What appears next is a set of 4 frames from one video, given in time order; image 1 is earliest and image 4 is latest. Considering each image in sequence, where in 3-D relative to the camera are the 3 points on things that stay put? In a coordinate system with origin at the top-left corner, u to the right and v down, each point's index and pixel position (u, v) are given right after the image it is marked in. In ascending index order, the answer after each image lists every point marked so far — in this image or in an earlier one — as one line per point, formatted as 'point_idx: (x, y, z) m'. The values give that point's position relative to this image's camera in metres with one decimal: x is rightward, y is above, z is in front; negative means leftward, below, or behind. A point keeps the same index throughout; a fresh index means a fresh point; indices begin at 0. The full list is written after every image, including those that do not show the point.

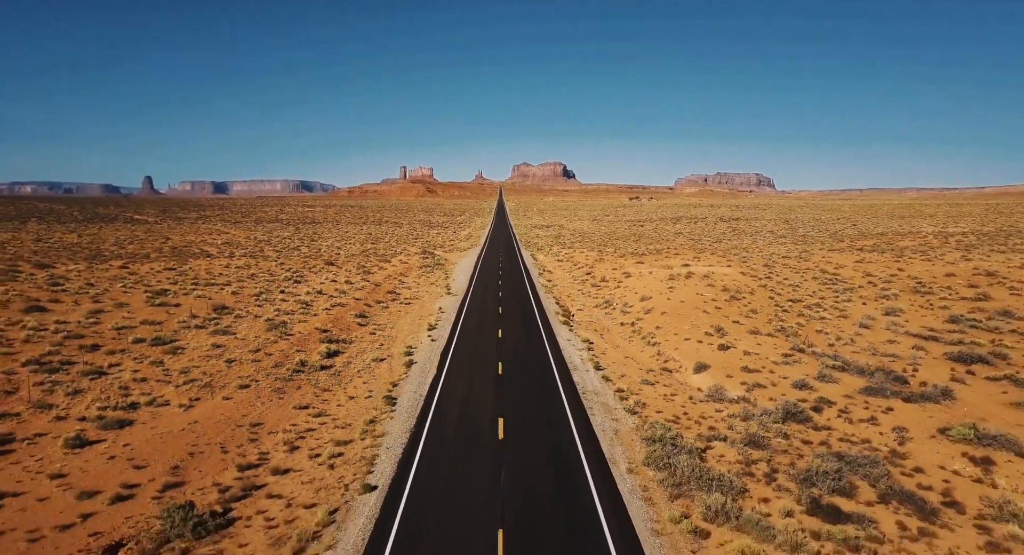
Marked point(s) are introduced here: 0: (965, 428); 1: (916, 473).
0: (+15.0, -4.6, +18.2) m
1: (+11.4, -5.2, +15.3) m
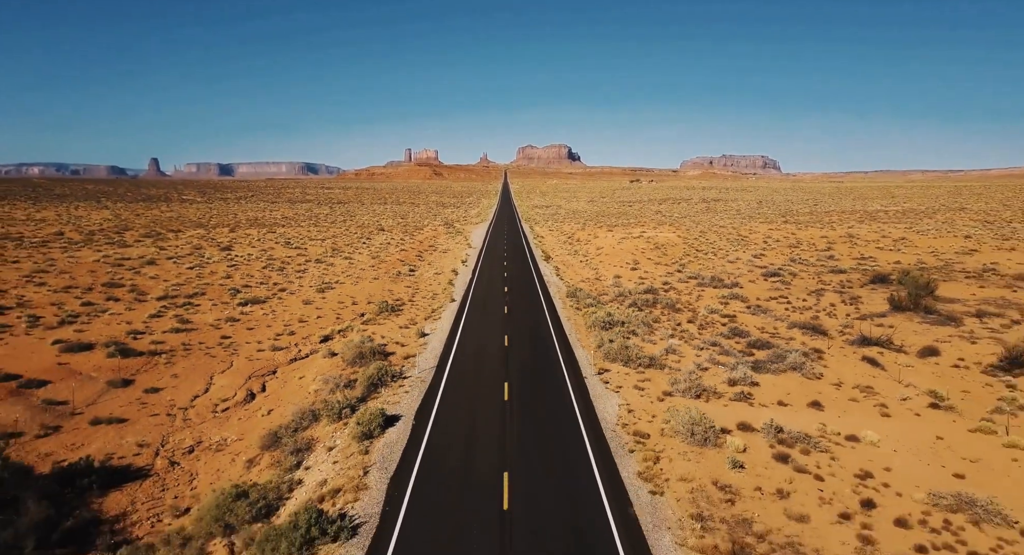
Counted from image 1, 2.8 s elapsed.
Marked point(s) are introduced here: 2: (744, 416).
0: (+14.9, -0.8, +37.8) m
1: (+11.3, -1.5, +35.0) m
2: (+7.2, -4.2, +16.9) m
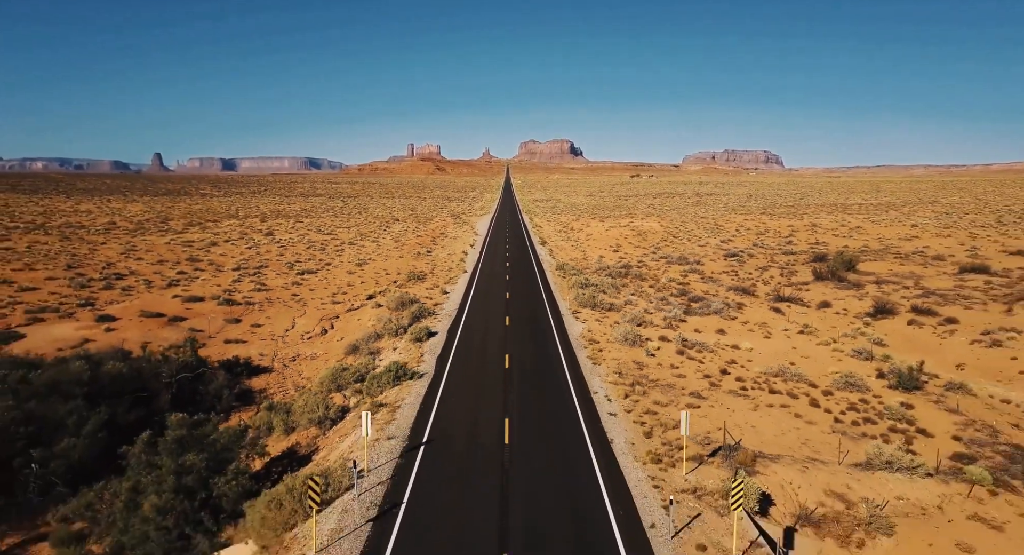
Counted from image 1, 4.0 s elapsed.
0: (+14.9, +1.0, +46.1) m
1: (+11.4, +0.3, +43.3) m
2: (+7.2, -2.6, +25.3) m
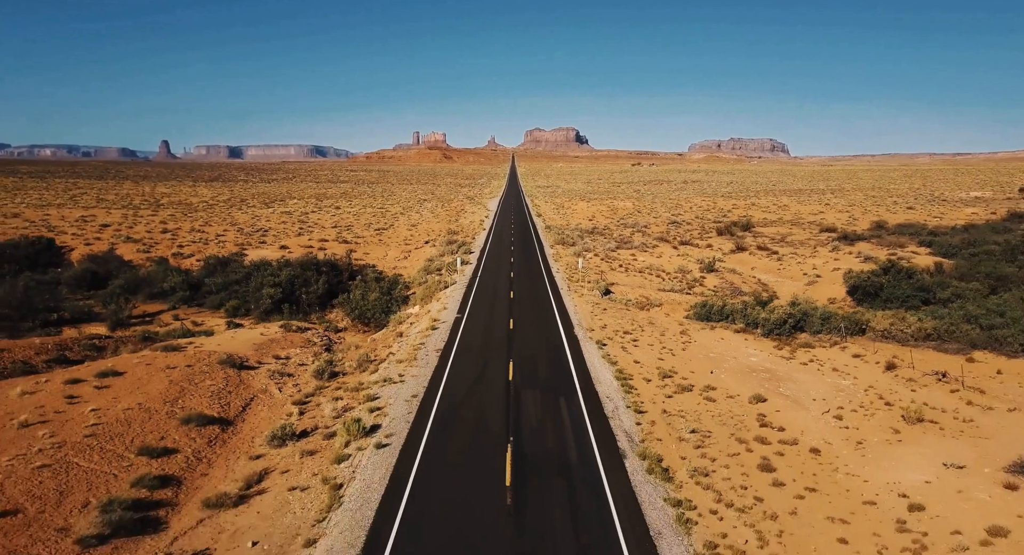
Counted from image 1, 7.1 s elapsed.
0: (+15.4, +5.9, +66.5) m
1: (+11.8, +5.2, +63.8) m
2: (+7.4, +1.9, +45.9) m
